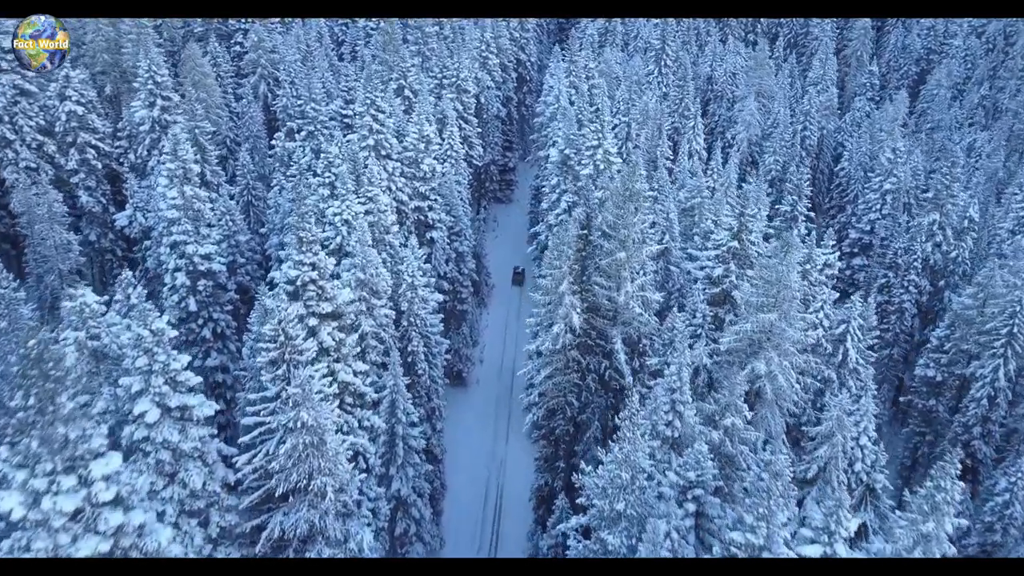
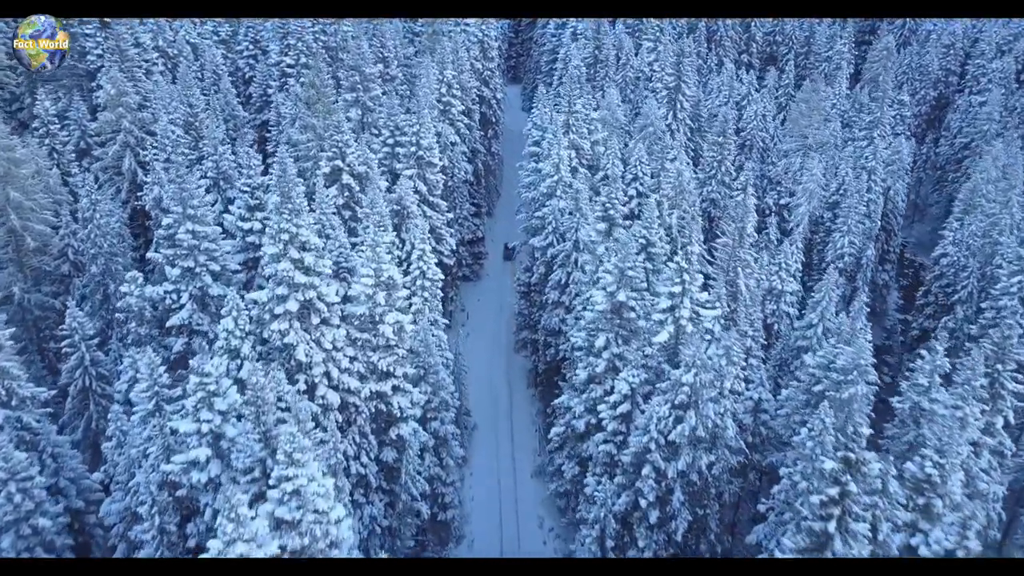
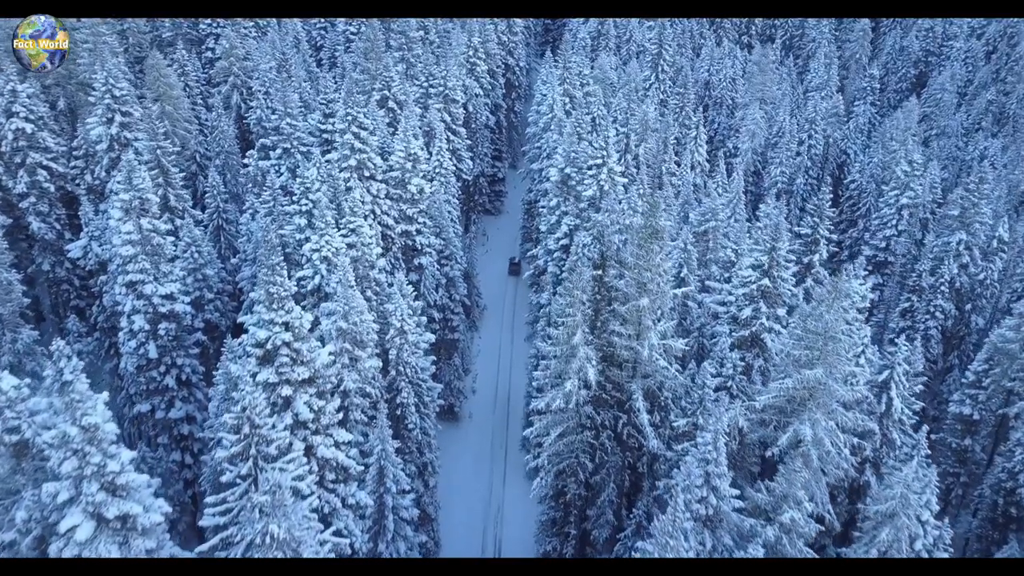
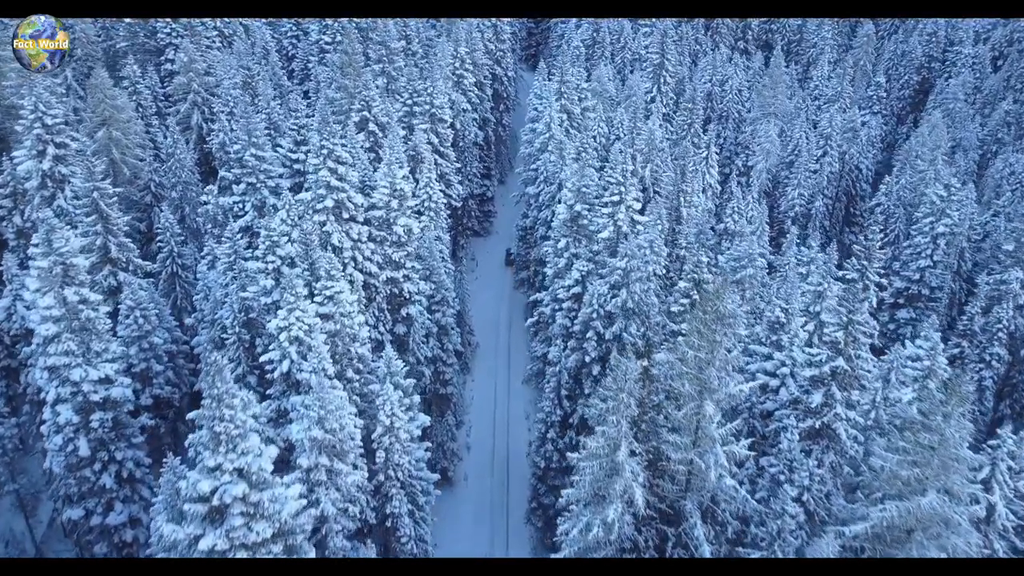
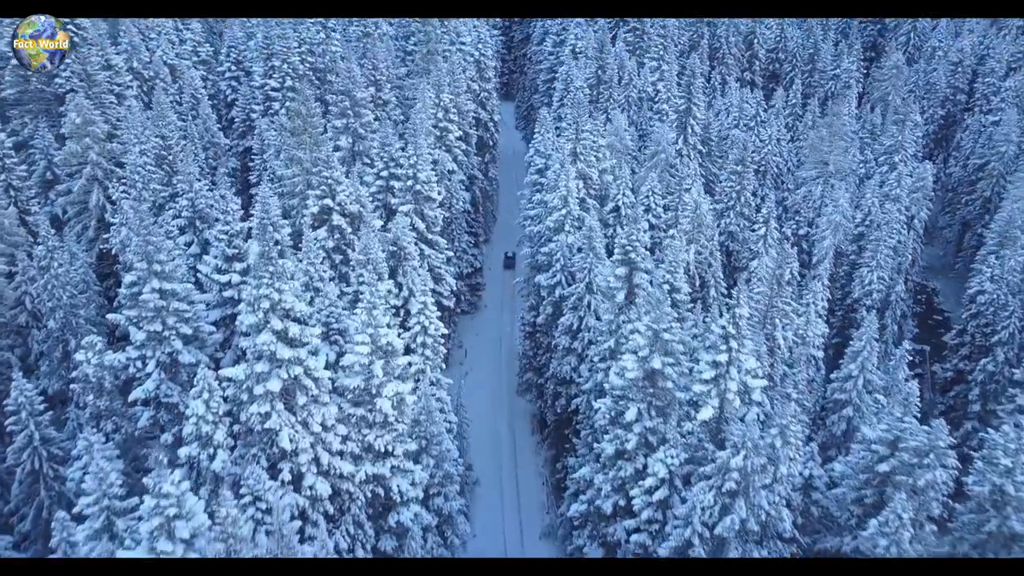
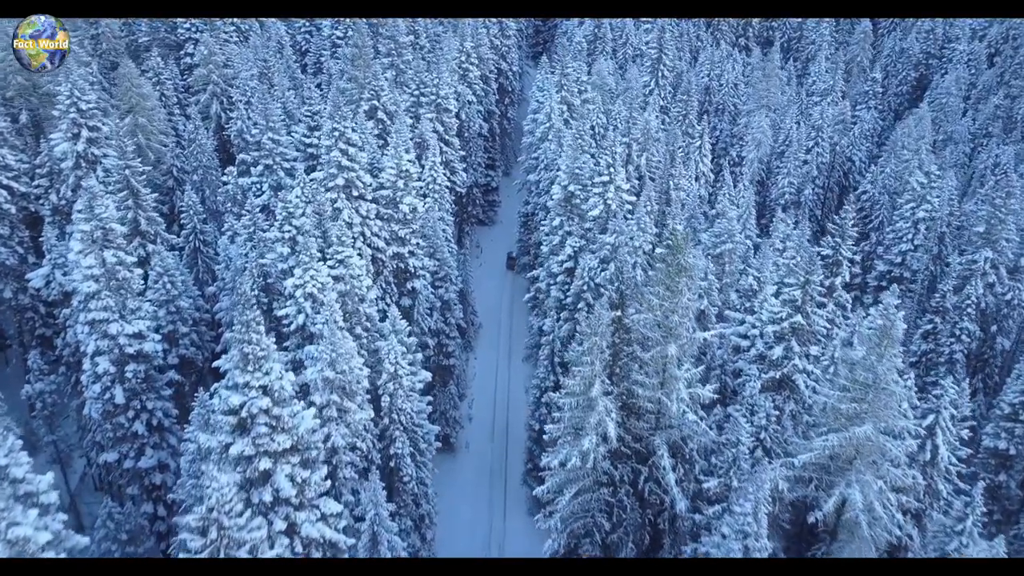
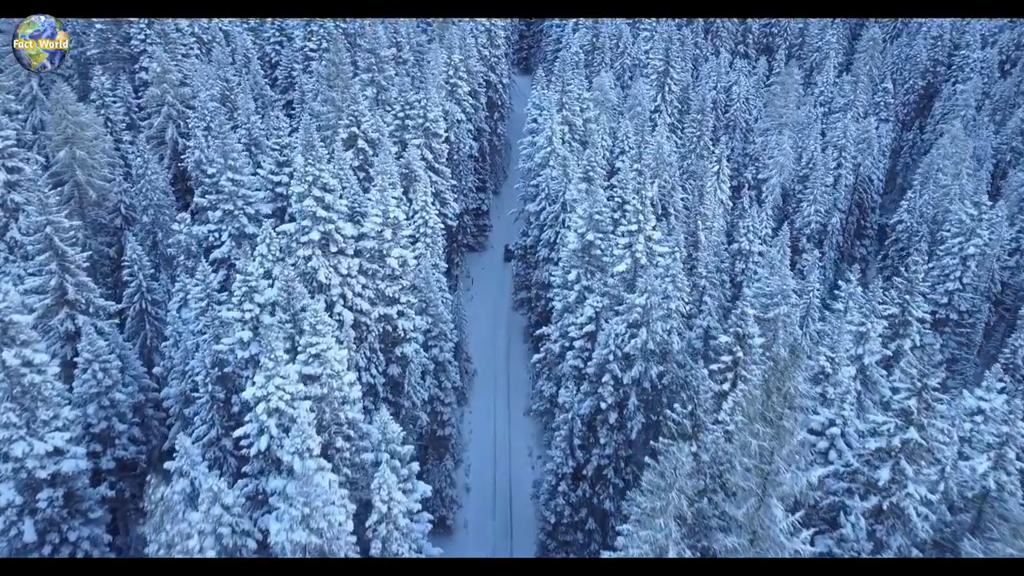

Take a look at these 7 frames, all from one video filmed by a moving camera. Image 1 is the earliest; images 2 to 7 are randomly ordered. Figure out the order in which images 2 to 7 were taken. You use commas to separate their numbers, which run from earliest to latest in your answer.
3, 6, 4, 7, 2, 5
